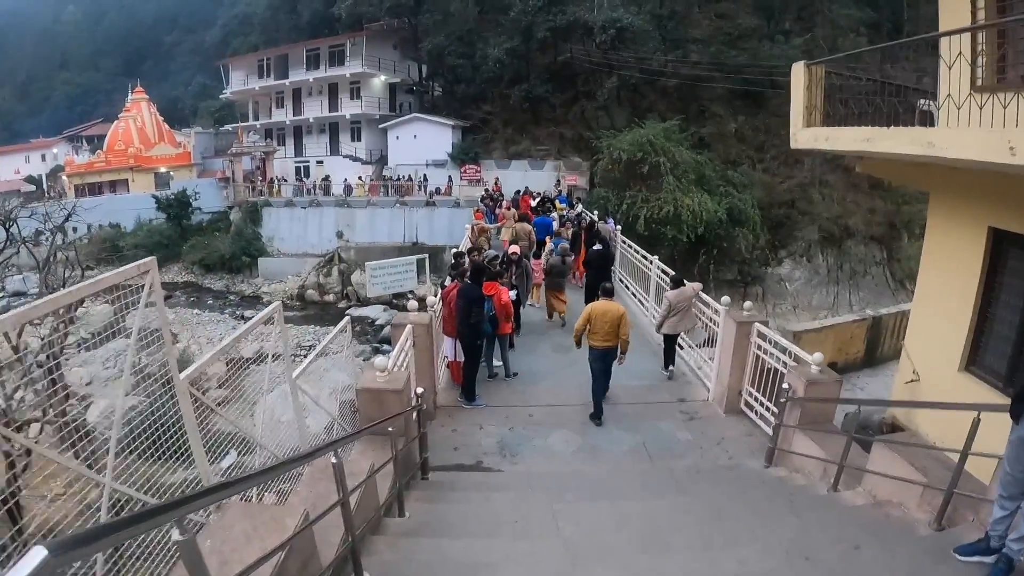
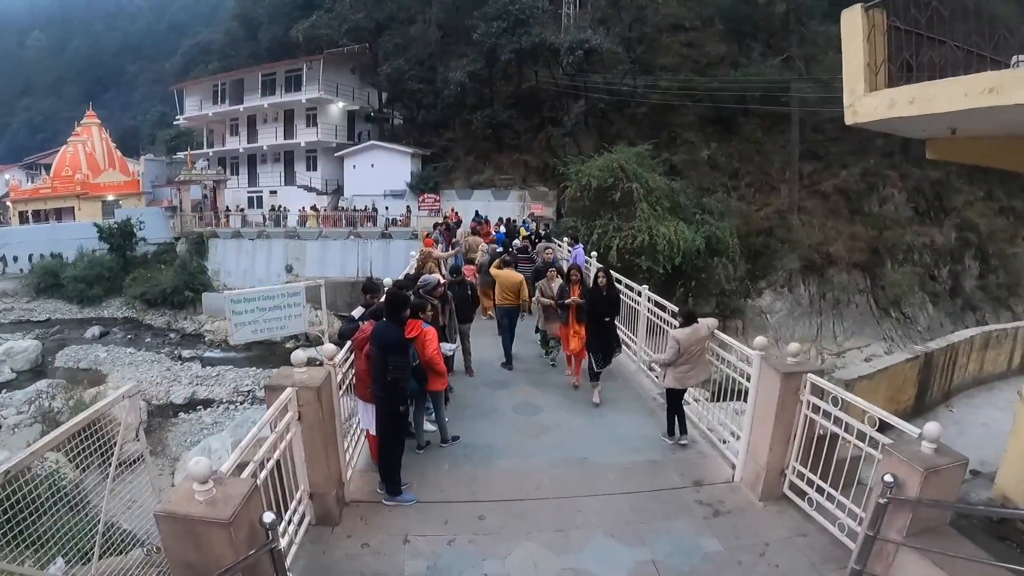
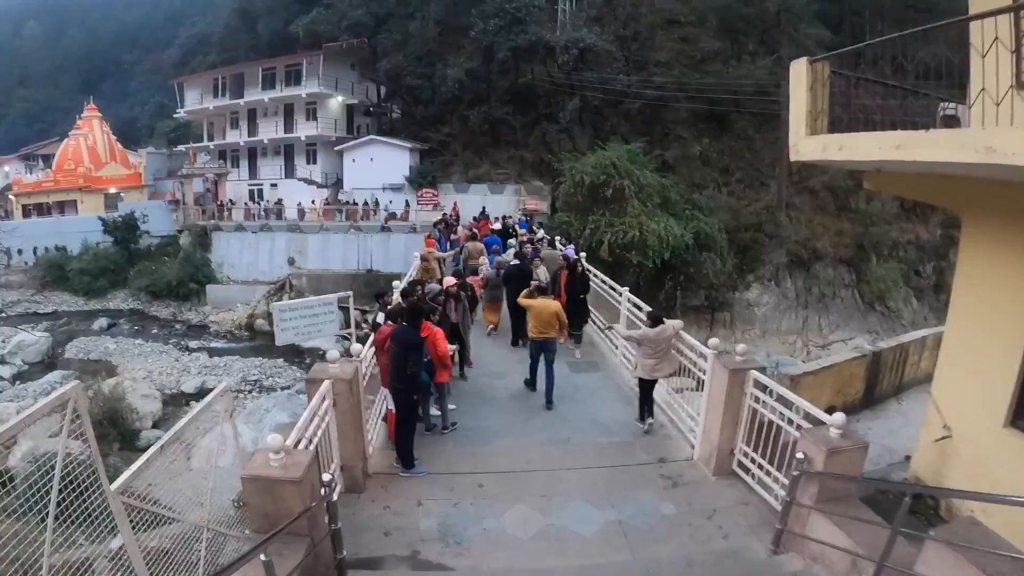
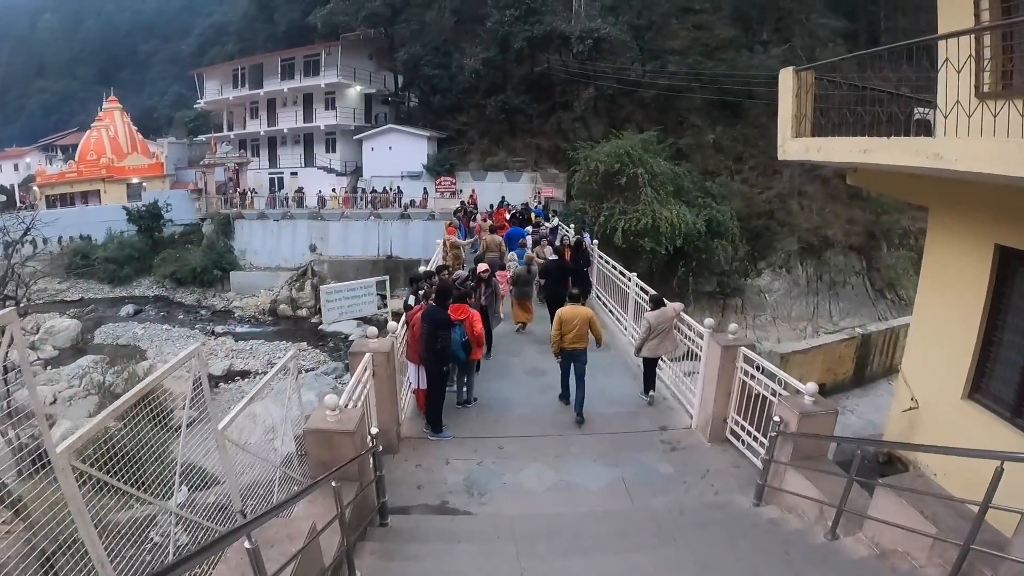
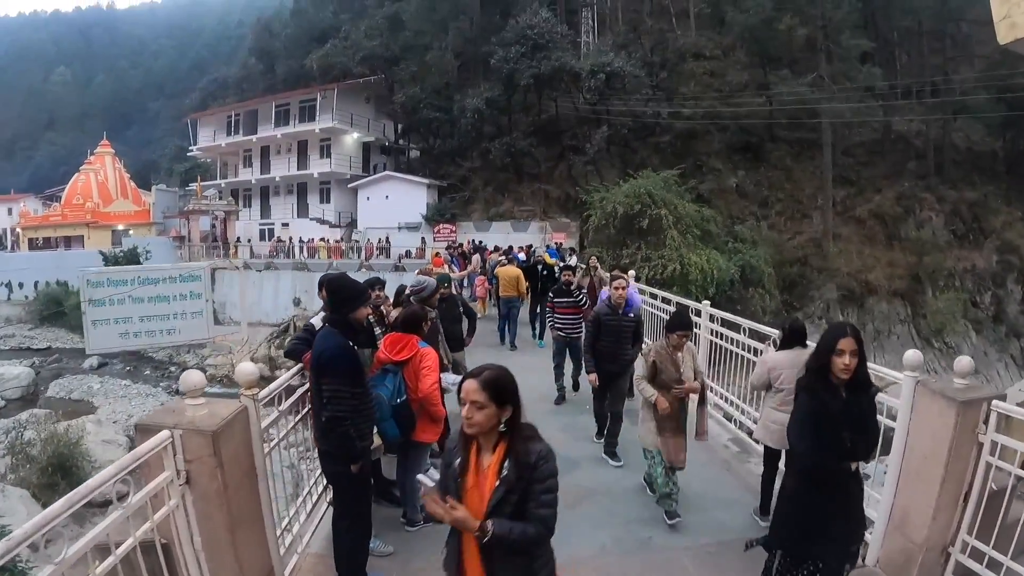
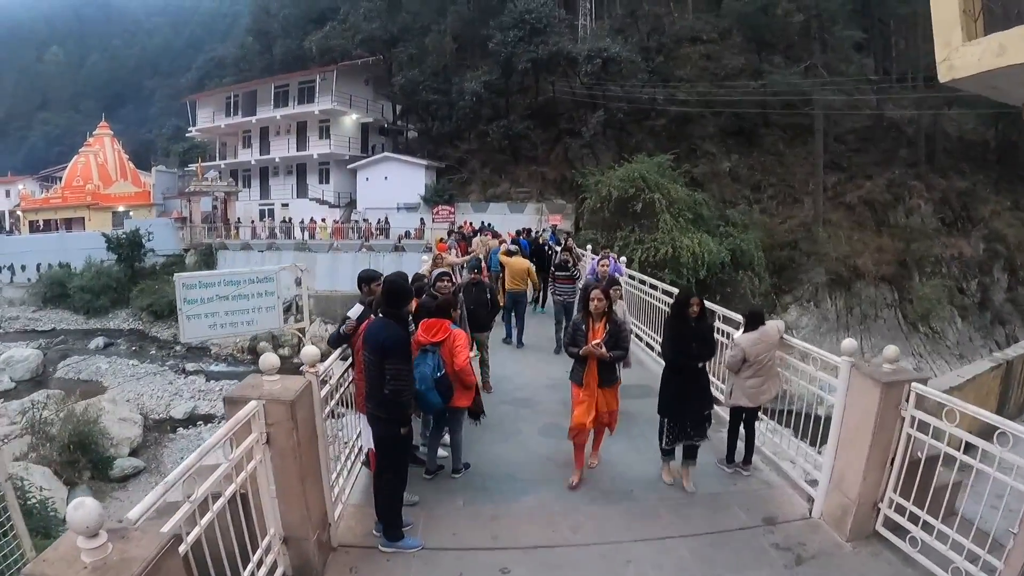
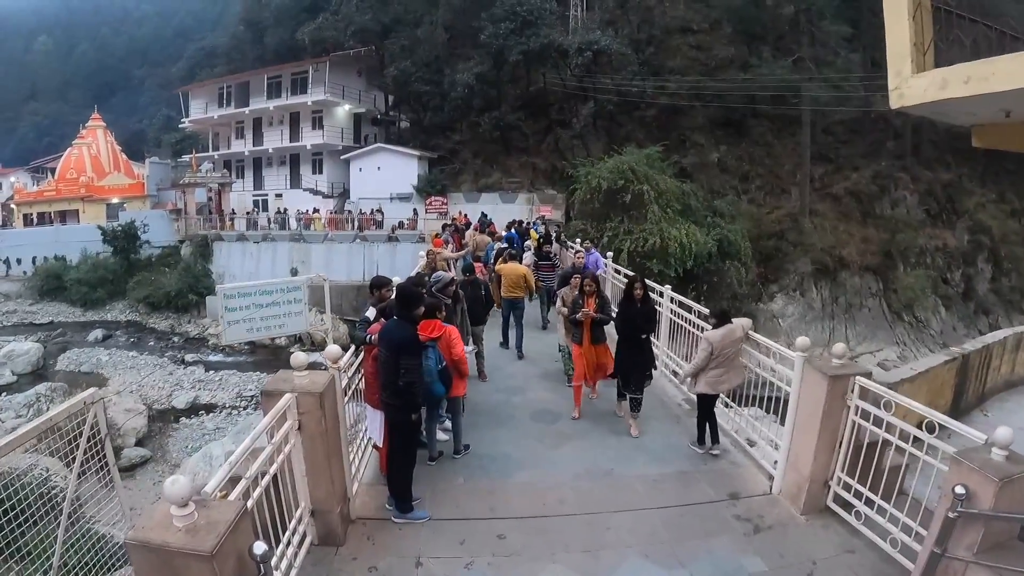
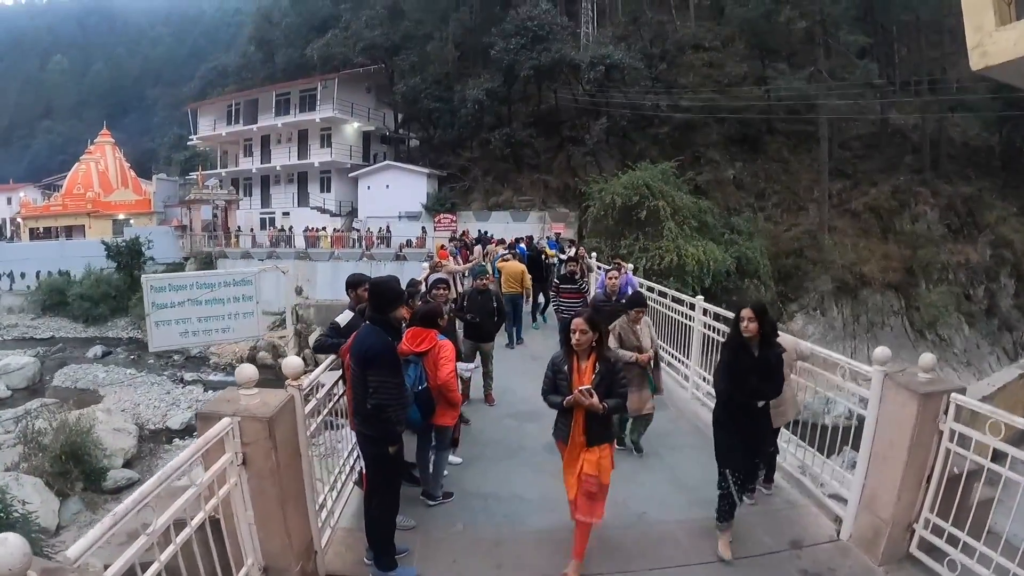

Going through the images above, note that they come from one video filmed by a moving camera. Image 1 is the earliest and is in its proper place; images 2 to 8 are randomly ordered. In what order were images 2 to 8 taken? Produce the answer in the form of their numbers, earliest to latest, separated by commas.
4, 3, 2, 7, 6, 8, 5
